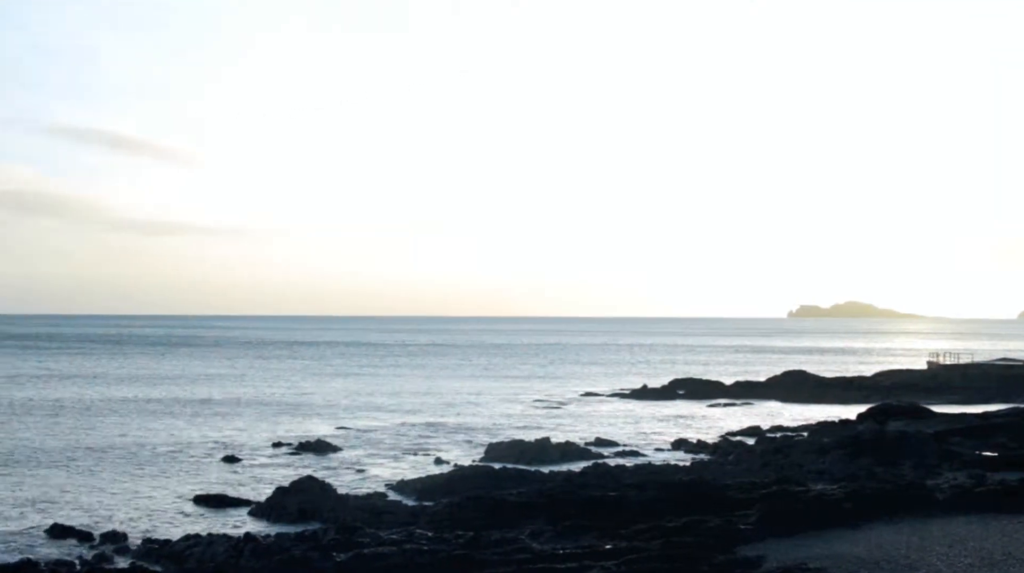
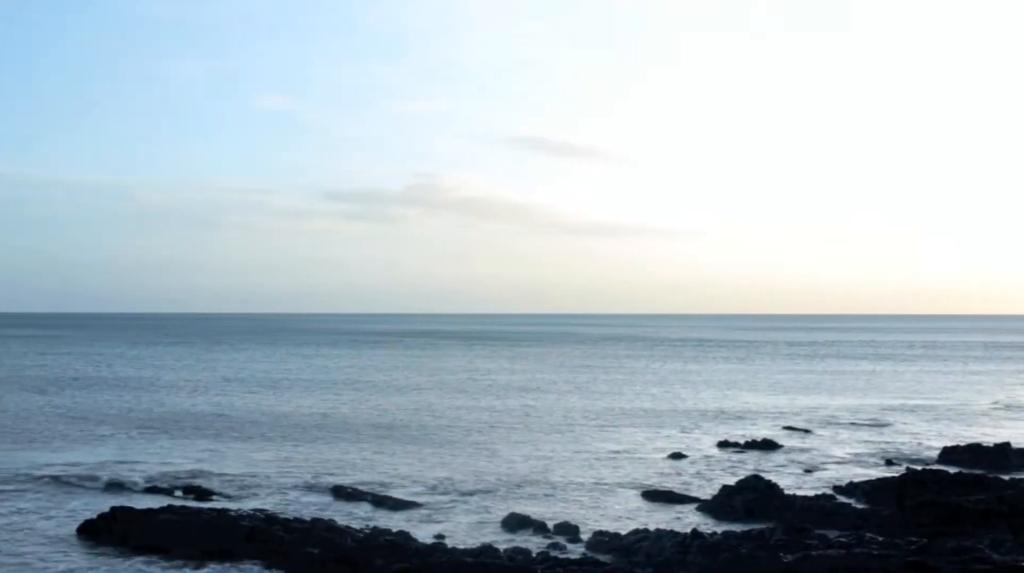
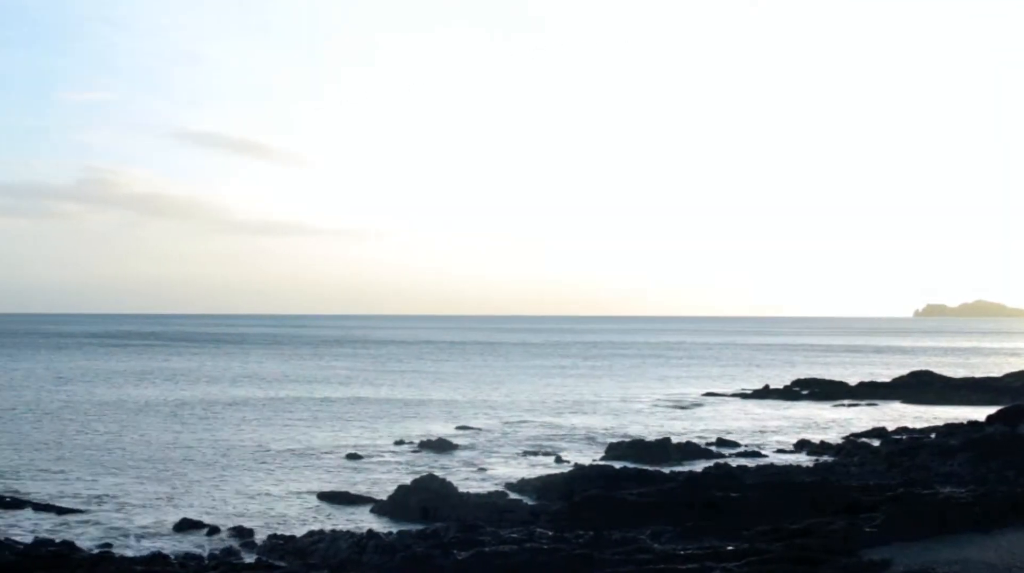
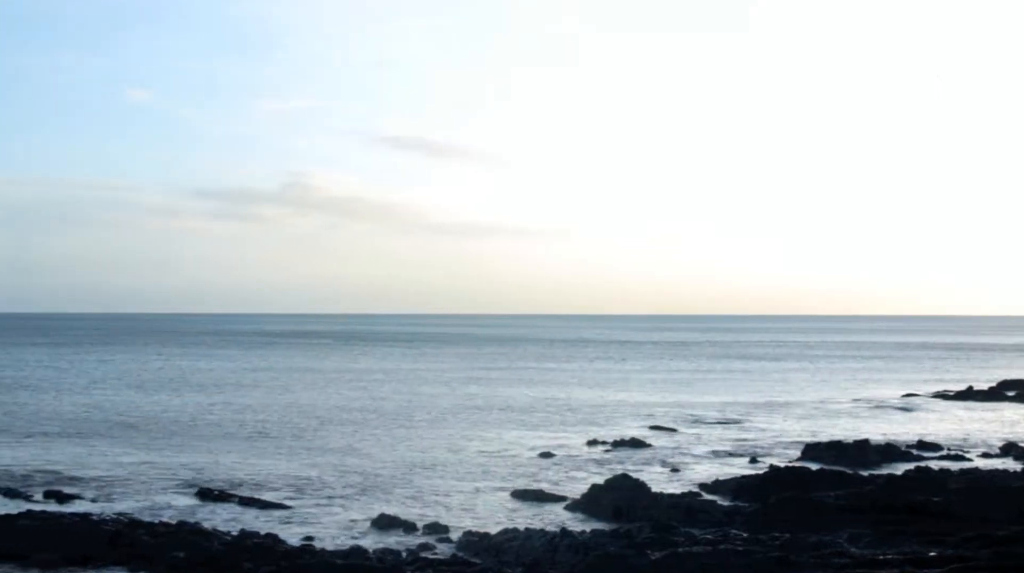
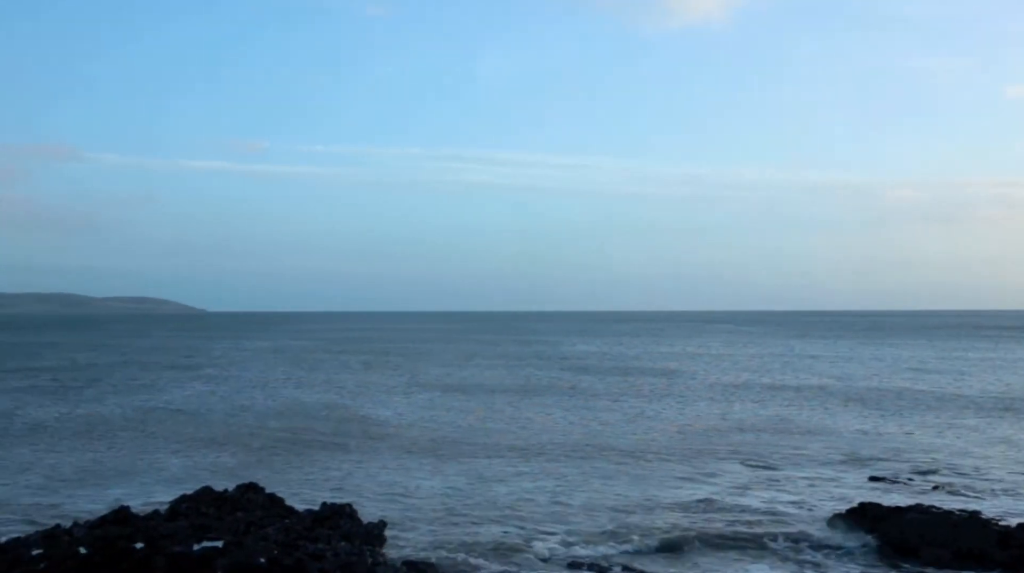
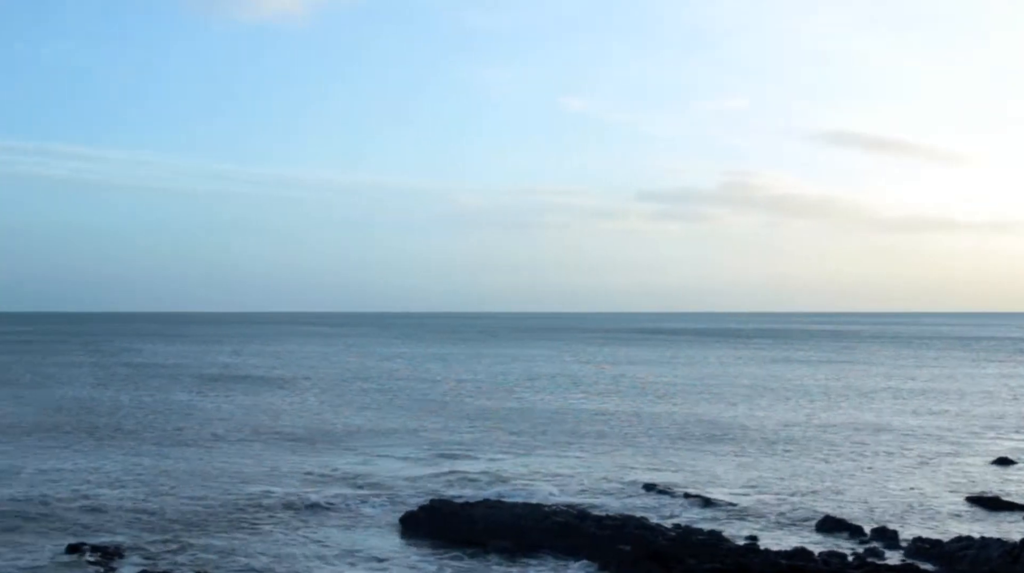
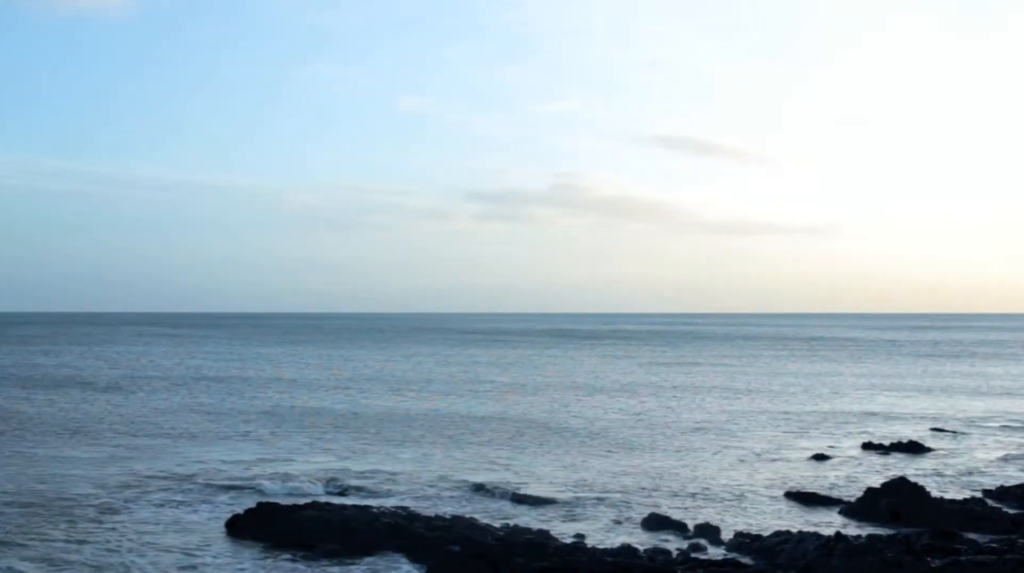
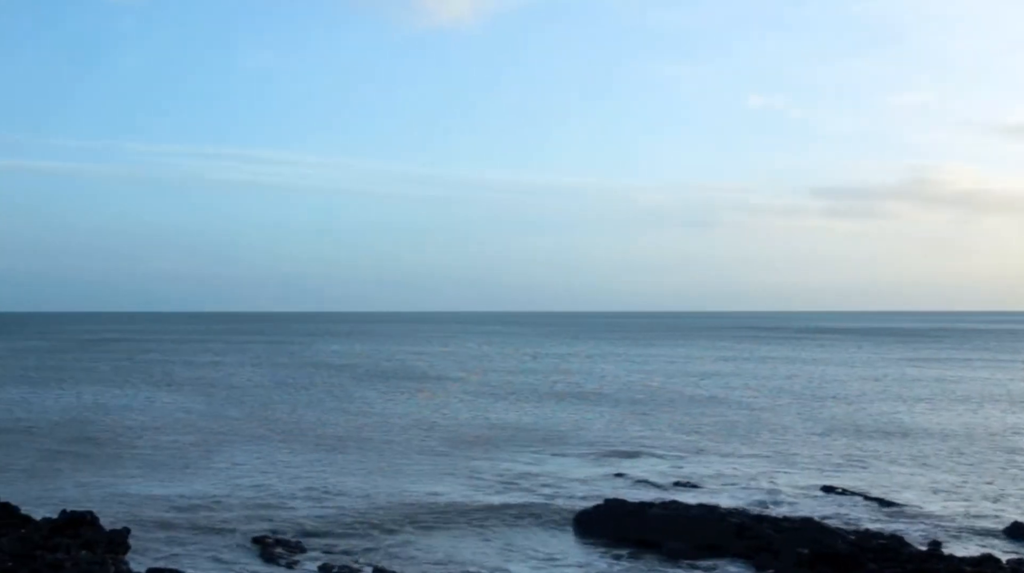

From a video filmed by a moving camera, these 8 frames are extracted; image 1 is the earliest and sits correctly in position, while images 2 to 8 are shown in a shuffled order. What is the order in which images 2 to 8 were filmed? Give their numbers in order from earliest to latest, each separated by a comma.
3, 4, 2, 7, 6, 8, 5
